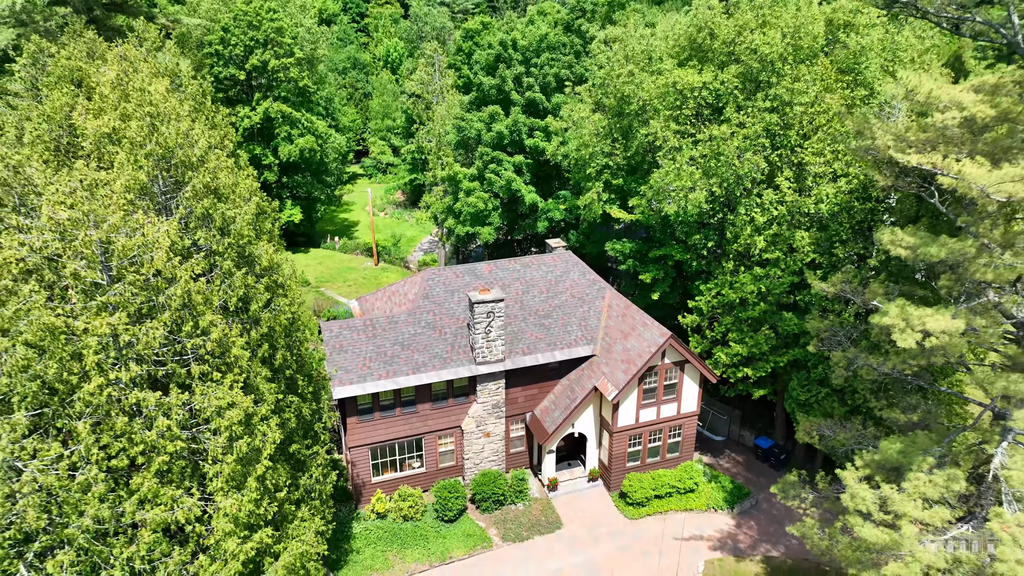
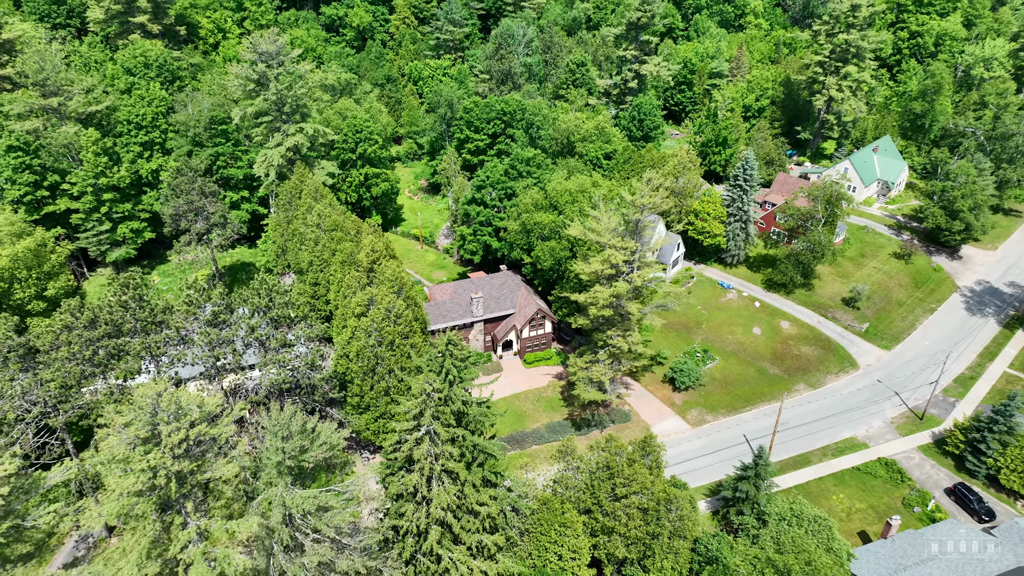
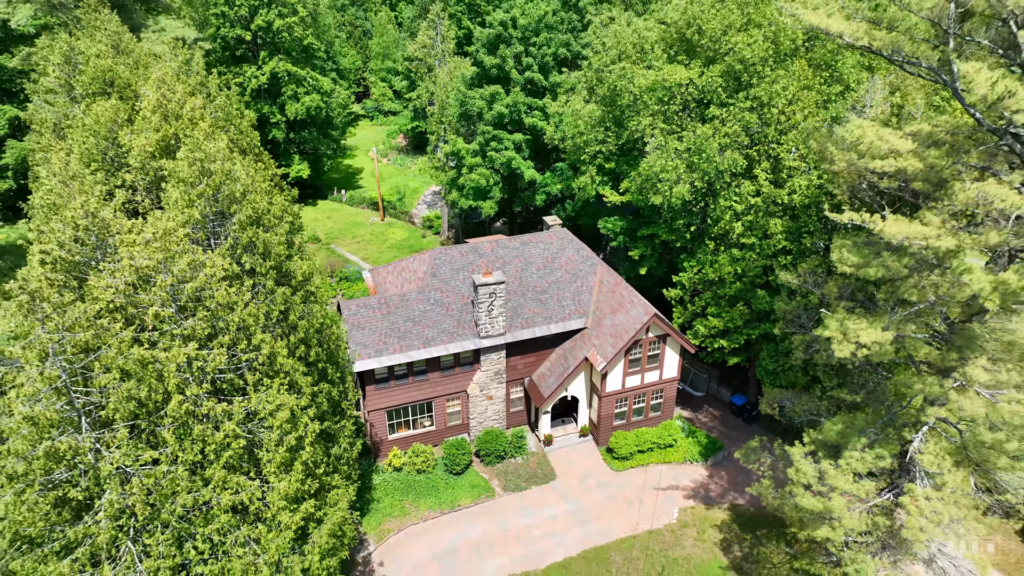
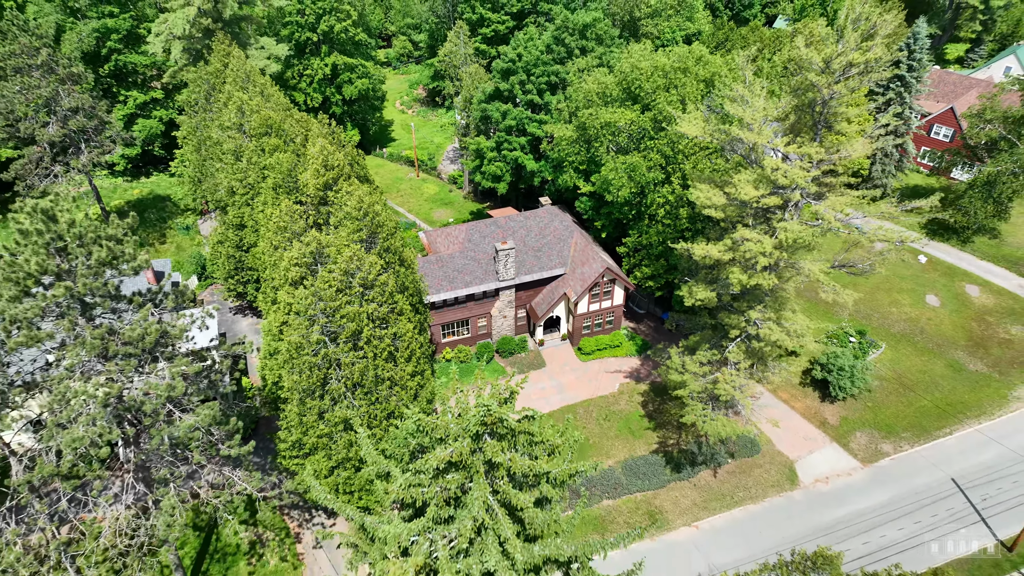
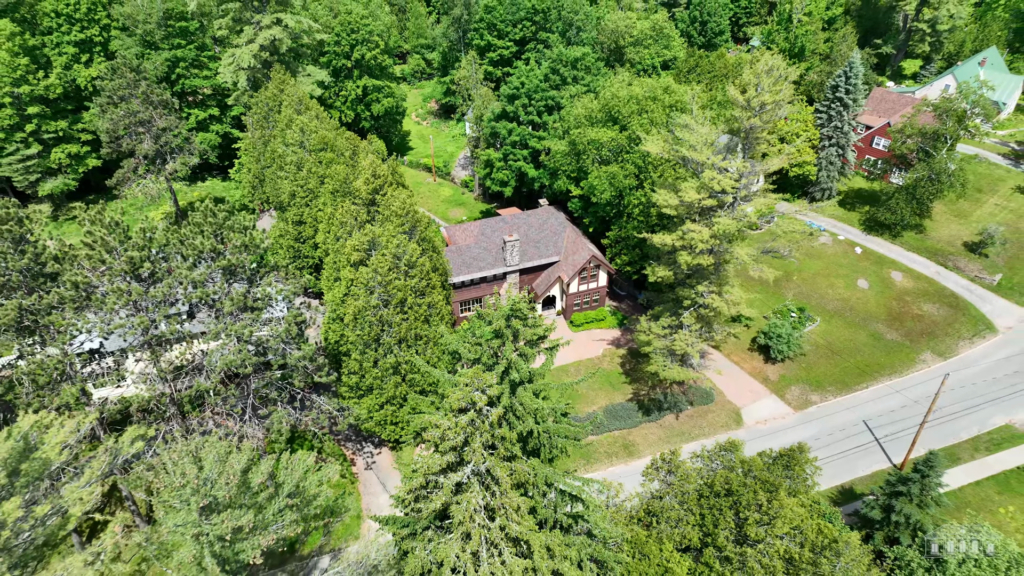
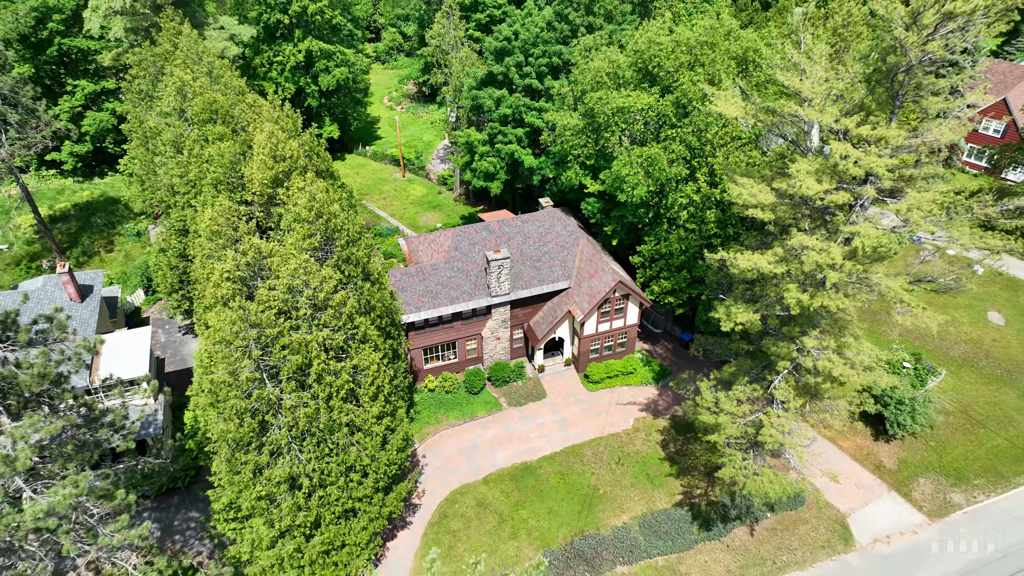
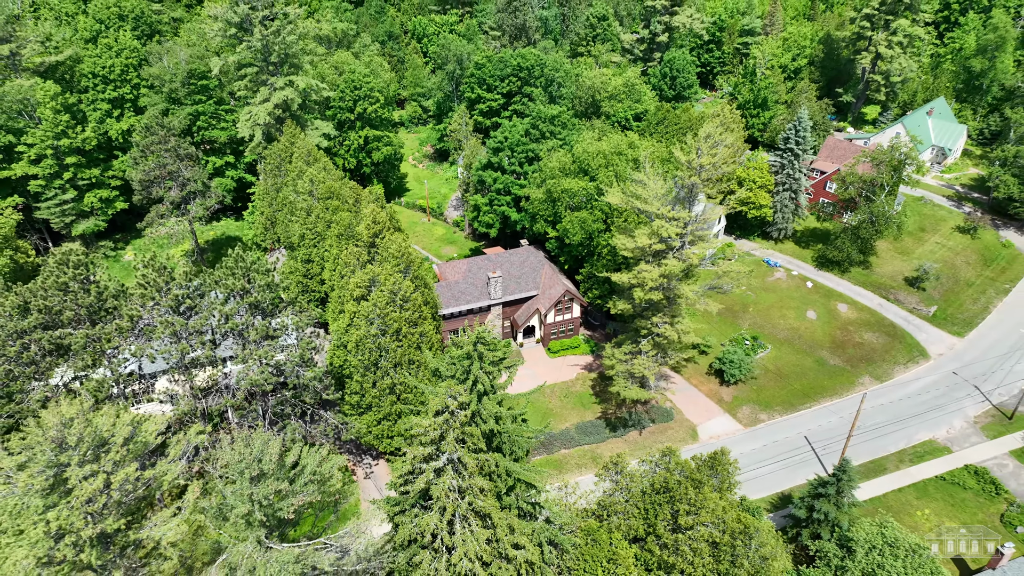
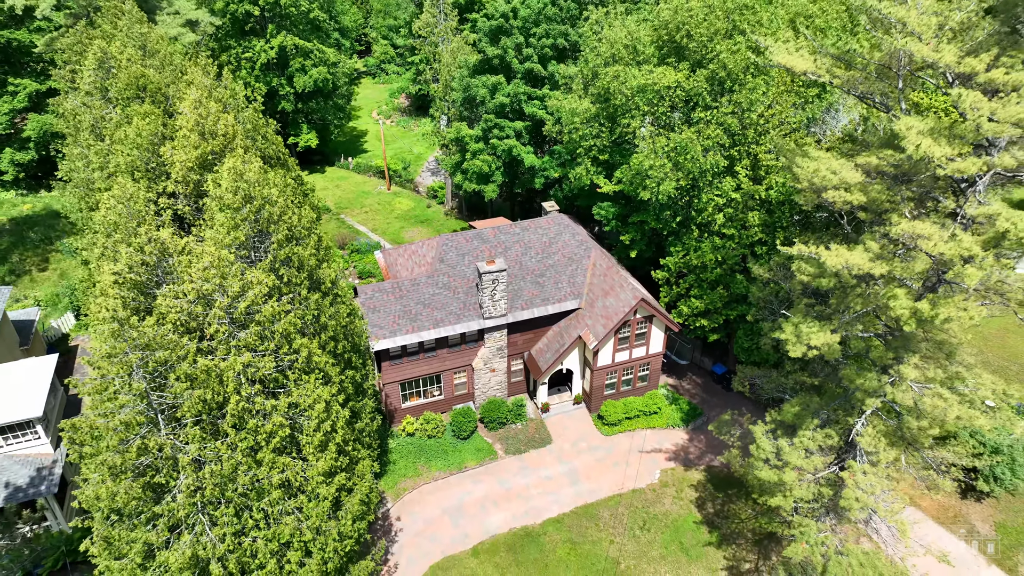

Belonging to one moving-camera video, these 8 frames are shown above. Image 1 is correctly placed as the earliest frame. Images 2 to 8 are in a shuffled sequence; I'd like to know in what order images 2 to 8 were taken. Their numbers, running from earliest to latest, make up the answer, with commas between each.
3, 8, 6, 4, 5, 7, 2
